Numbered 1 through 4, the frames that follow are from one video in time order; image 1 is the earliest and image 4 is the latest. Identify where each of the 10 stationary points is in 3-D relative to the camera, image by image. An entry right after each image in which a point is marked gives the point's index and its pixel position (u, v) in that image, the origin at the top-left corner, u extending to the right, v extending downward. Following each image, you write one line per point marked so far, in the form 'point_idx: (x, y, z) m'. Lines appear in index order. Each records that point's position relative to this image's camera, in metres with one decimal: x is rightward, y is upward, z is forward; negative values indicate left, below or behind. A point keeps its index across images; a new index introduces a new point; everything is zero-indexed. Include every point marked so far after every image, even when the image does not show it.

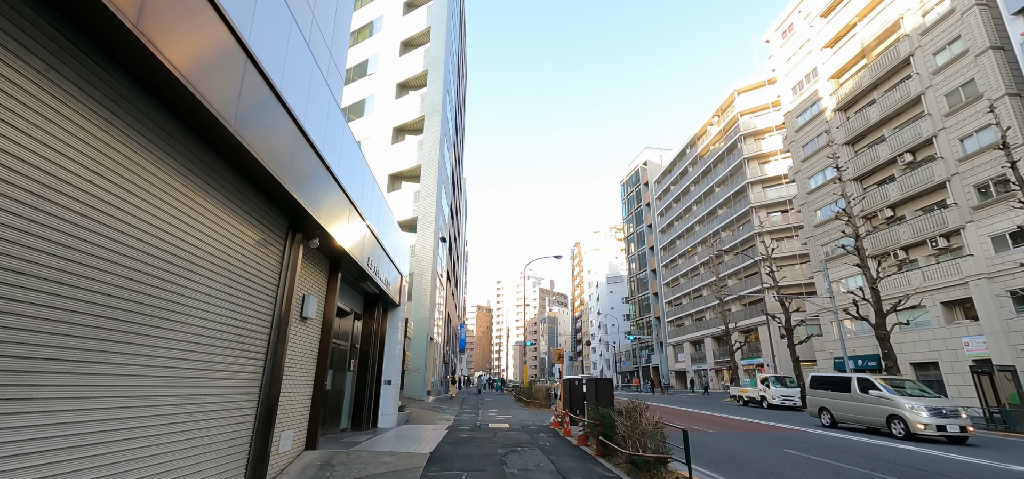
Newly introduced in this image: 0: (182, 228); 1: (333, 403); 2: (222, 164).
0: (-3.8, +0.1, +5.1) m
1: (-4.6, -4.2, +11.4) m
2: (-3.8, +1.0, +5.7) m
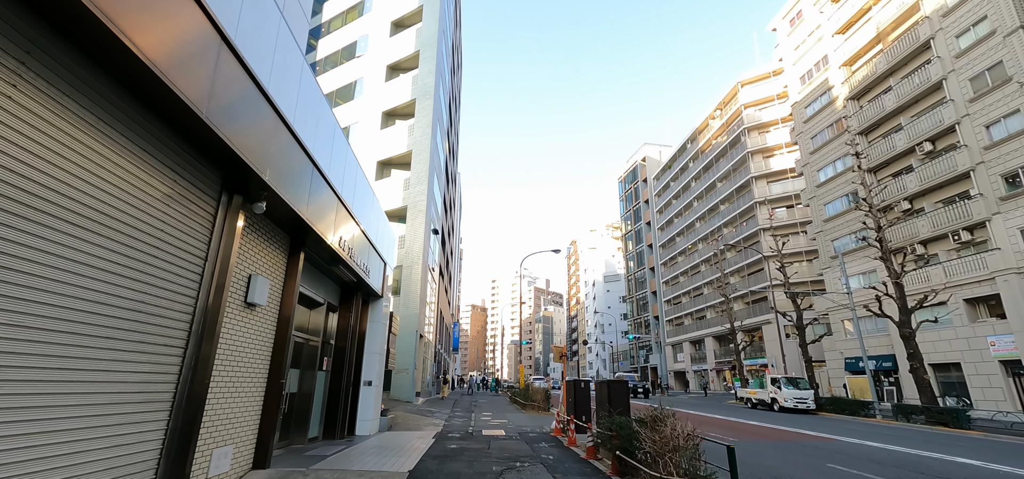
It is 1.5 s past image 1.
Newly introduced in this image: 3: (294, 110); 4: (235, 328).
0: (-3.8, +0.6, +3.4) m
1: (-4.7, -3.7, +9.7) m
2: (-3.7, +1.5, +4.1) m
3: (-3.3, +2.0, +6.8) m
4: (-3.8, -1.2, +6.1) m
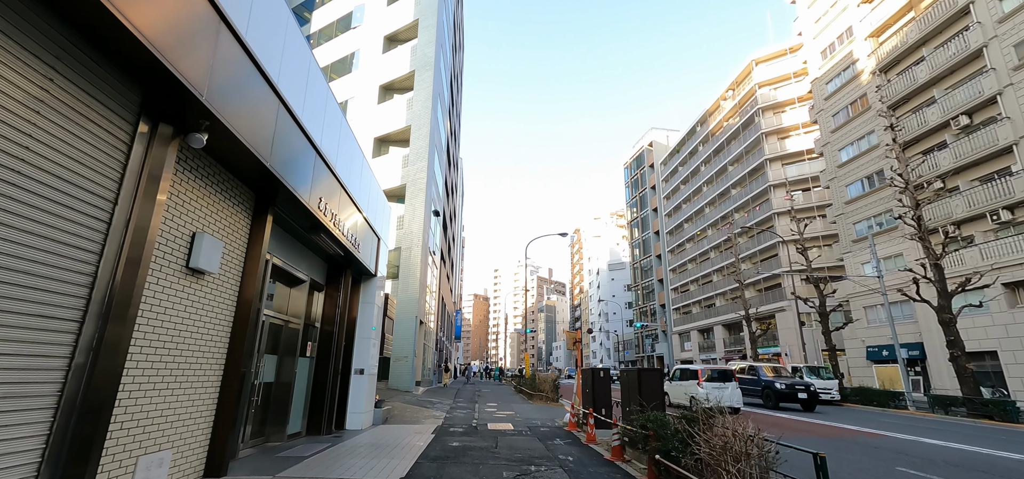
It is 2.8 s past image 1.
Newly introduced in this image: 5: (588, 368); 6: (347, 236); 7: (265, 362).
0: (-3.6, +1.1, +2.0) m
1: (-4.5, -3.0, +8.4) m
2: (-3.5, +2.0, +2.6) m
3: (-3.1, +2.6, +5.4) m
4: (-3.6, -0.7, +4.7) m
5: (+1.8, -3.0, +10.4) m
6: (-3.4, +0.1, +9.1) m
7: (-4.5, -2.2, +8.1) m
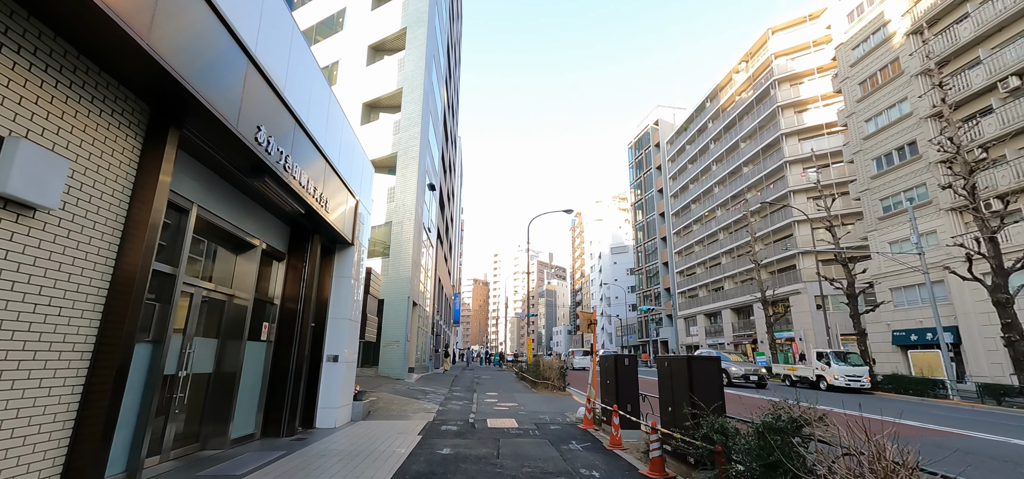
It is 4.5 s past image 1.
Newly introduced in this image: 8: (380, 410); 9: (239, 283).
0: (-3.5, +1.7, 0.0) m
1: (-4.4, -2.3, +6.5) m
2: (-3.4, +2.6, +0.6) m
3: (-3.0, +3.3, +3.3) m
4: (-3.5, 0.0, +2.8) m
5: (+1.9, -2.2, +8.6) m
6: (-3.3, +0.8, +7.2) m
7: (-4.4, -1.5, +6.2) m
8: (-3.3, -4.3, +11.2) m
9: (-4.4, -0.7, +7.2) m
